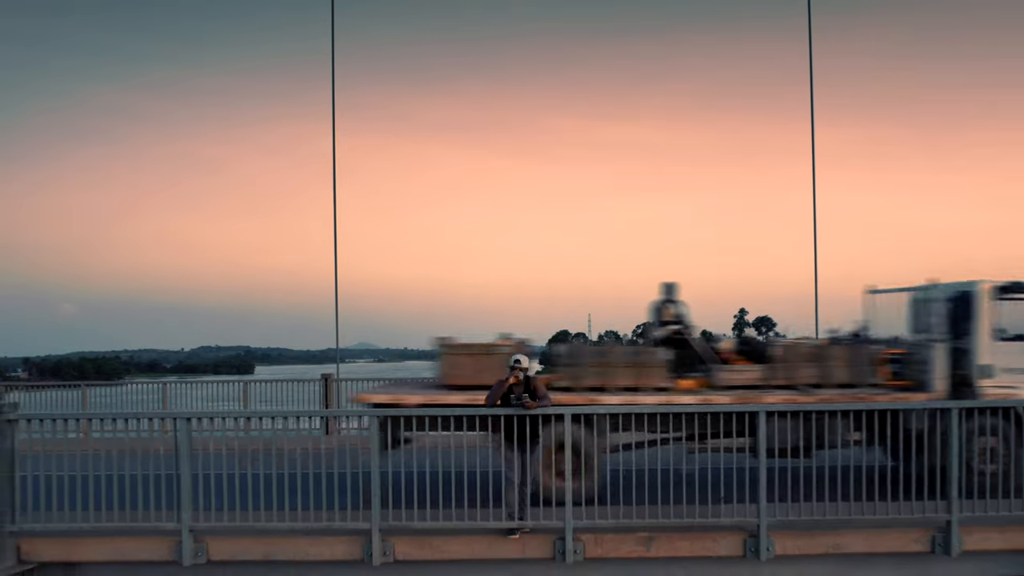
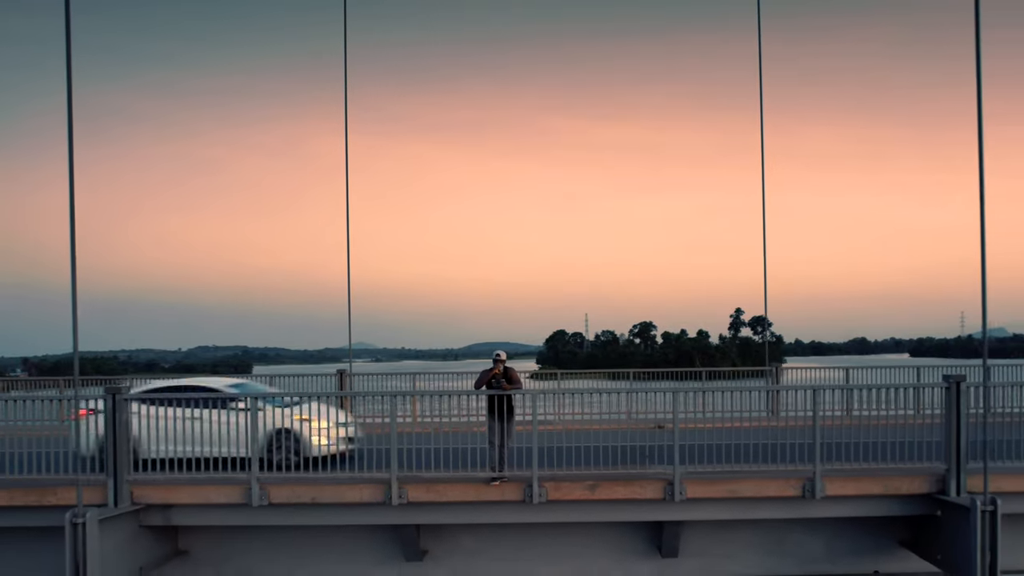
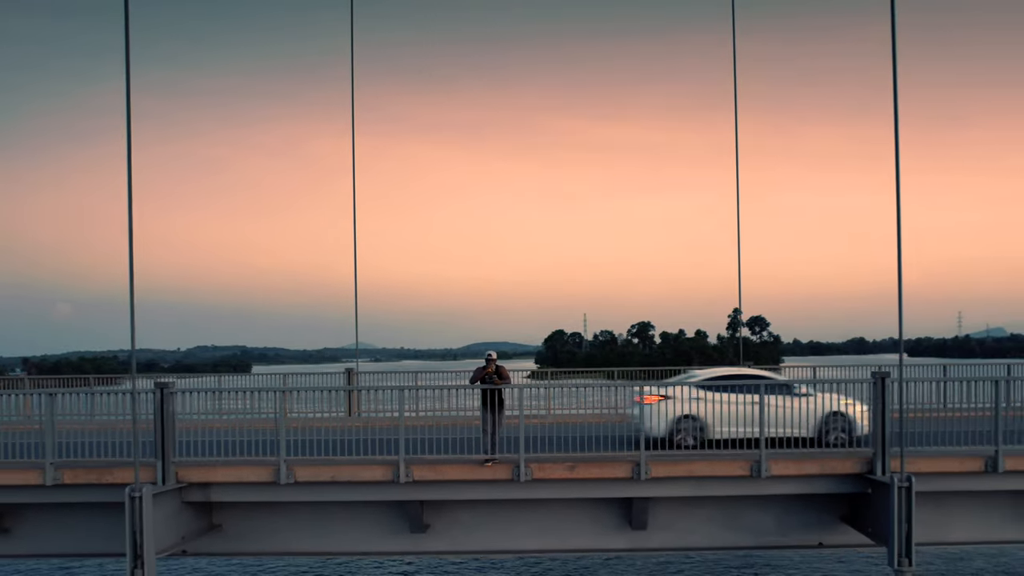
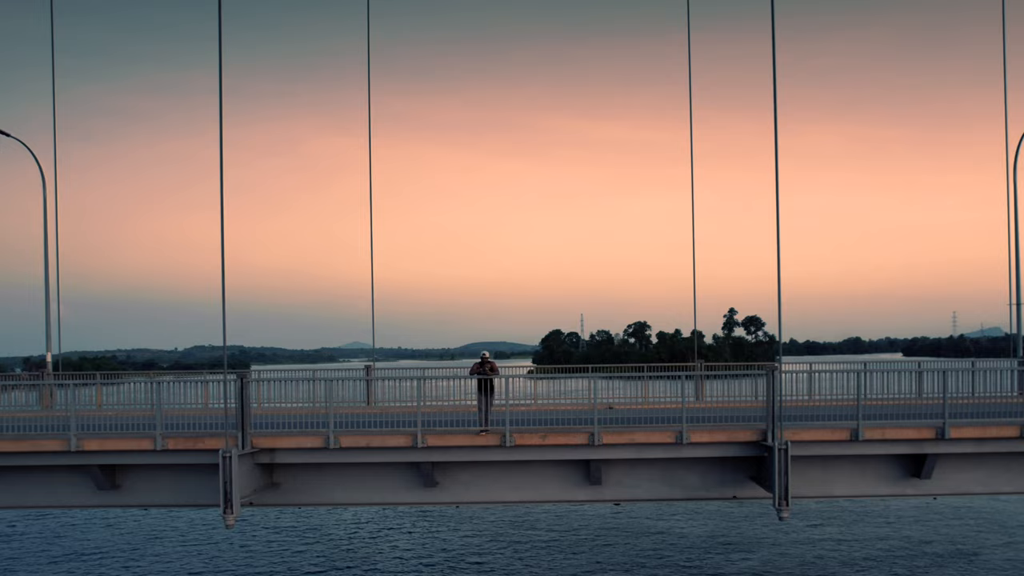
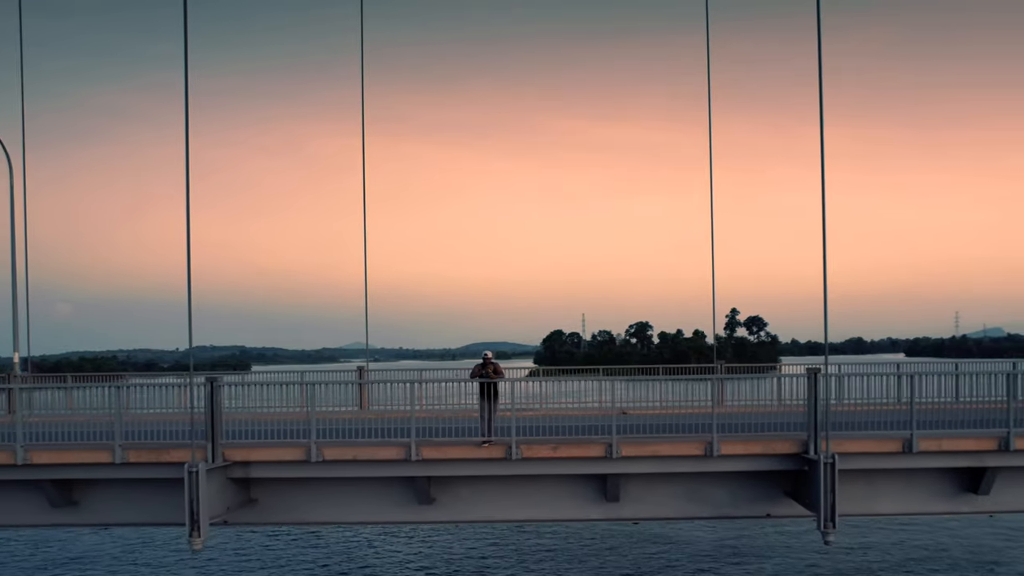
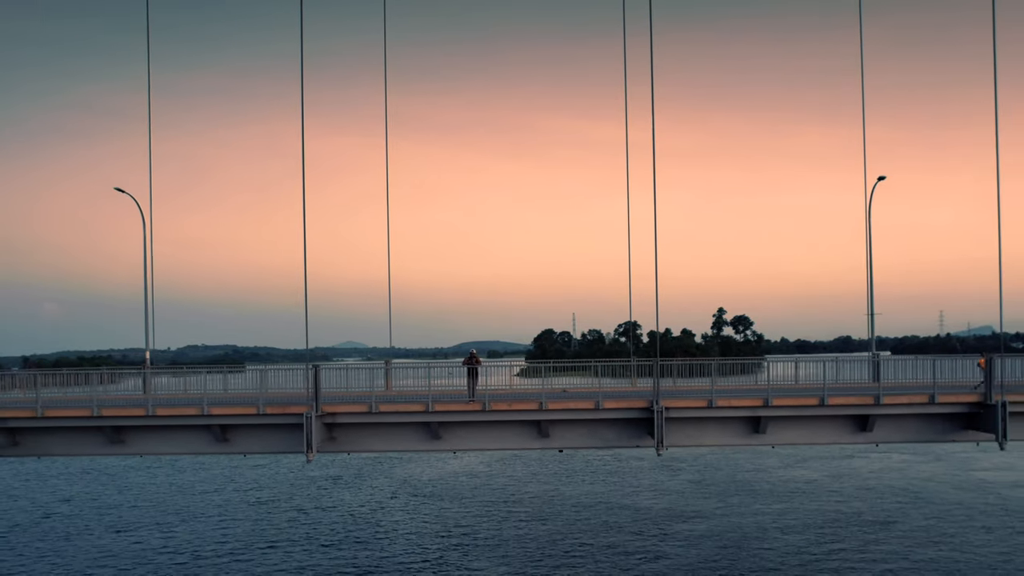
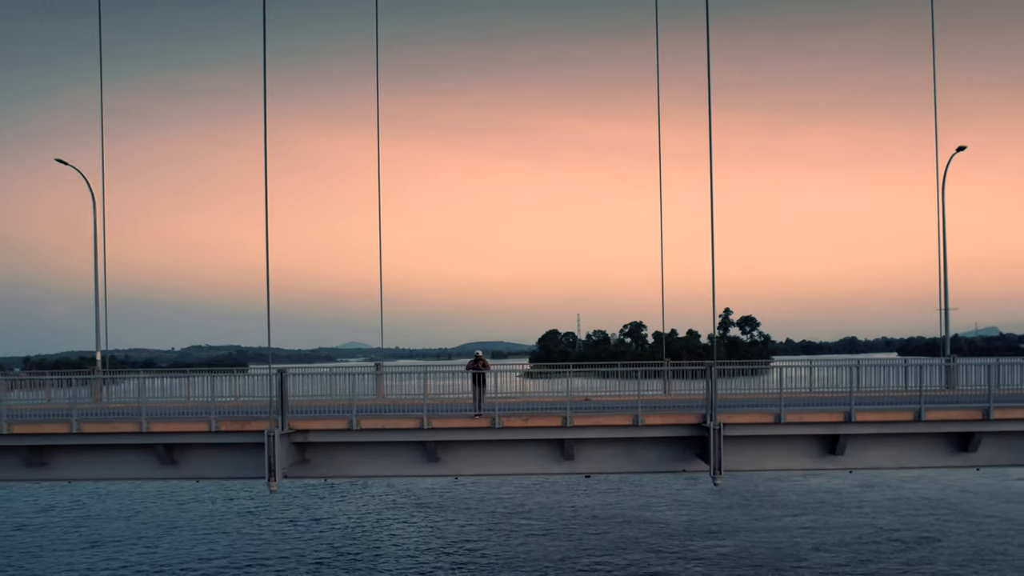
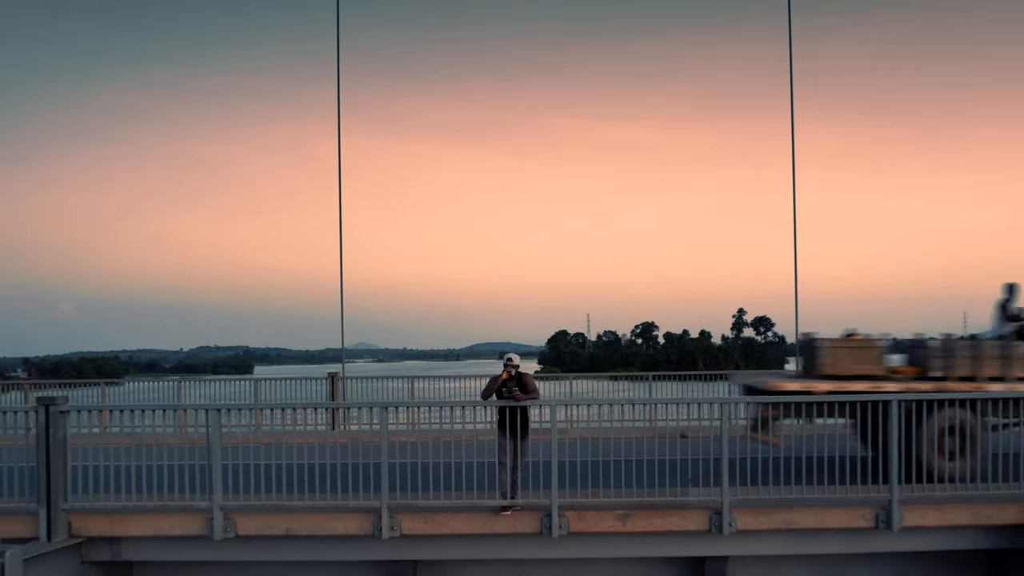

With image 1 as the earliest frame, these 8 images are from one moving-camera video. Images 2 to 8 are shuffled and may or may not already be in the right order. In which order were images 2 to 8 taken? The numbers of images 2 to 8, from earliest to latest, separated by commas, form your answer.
8, 2, 3, 5, 4, 7, 6
